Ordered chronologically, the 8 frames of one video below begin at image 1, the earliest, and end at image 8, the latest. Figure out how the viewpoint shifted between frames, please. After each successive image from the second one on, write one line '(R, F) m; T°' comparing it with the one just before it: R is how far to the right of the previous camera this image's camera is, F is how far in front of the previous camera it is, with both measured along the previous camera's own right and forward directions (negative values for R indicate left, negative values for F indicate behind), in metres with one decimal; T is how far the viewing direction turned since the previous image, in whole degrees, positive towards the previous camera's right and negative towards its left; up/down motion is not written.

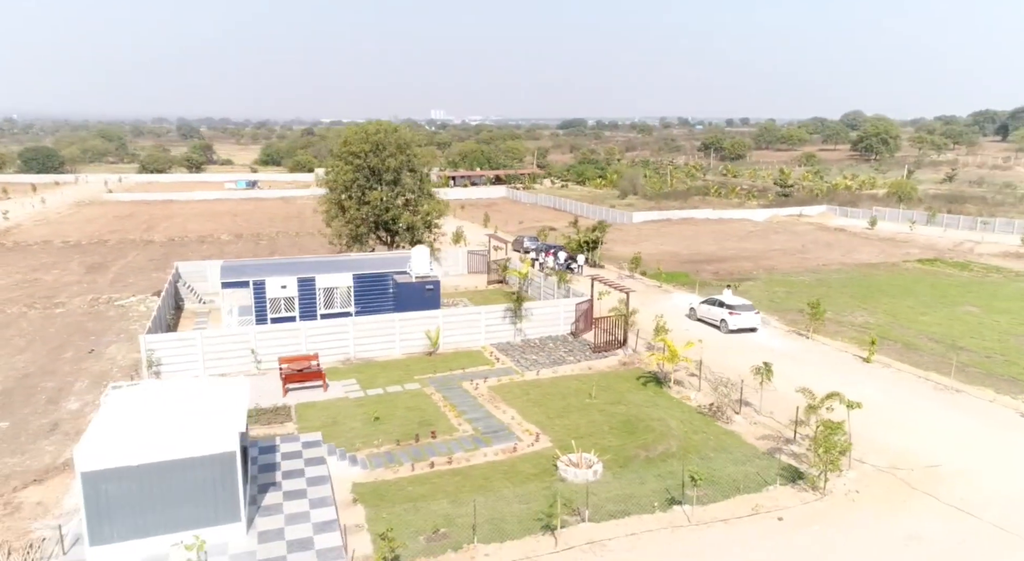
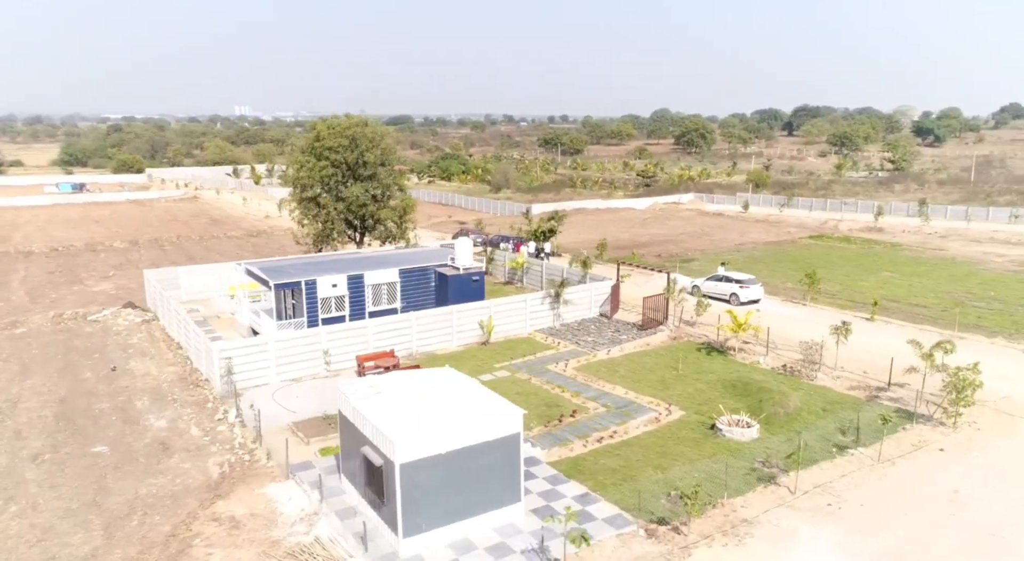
(-6.7, +0.1) m; +13°
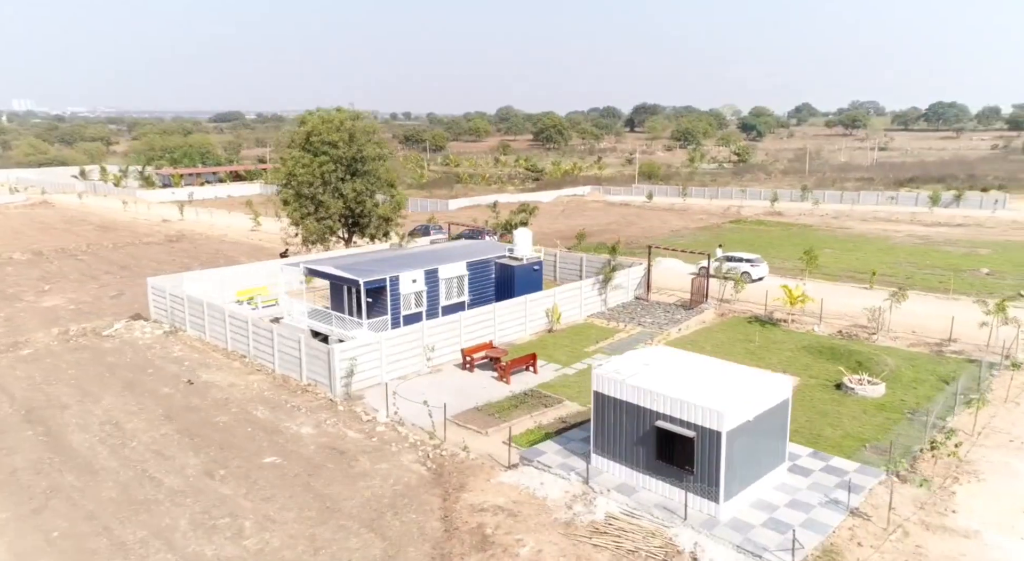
(-6.7, +0.3) m; +12°
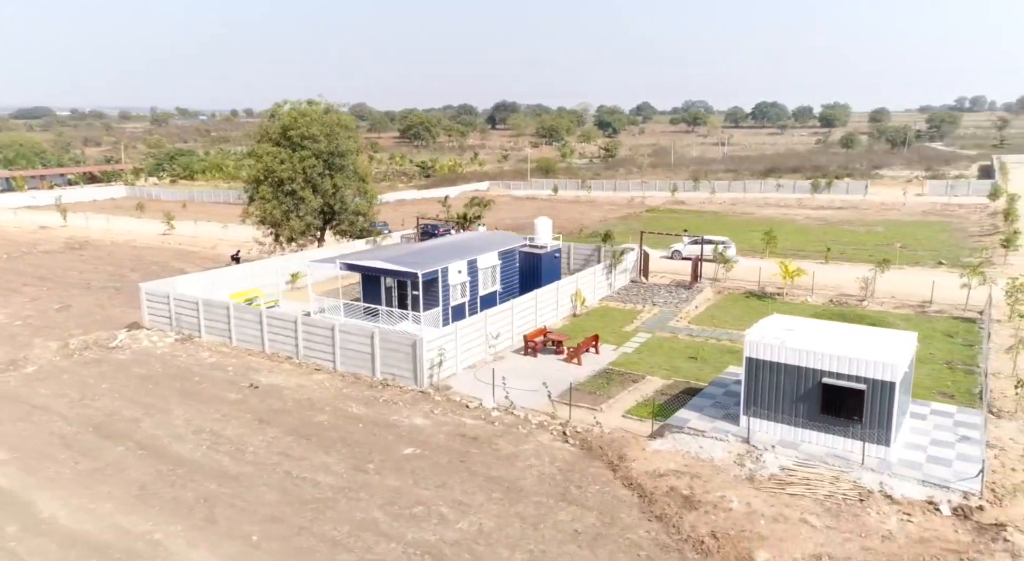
(-5.4, 0.0) m; +11°
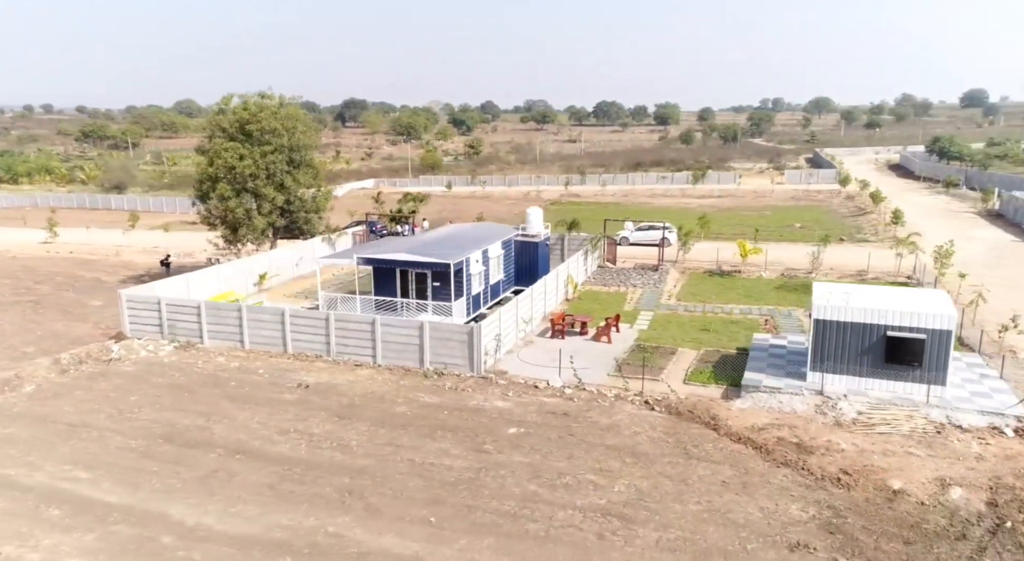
(-4.8, -0.1) m; +12°
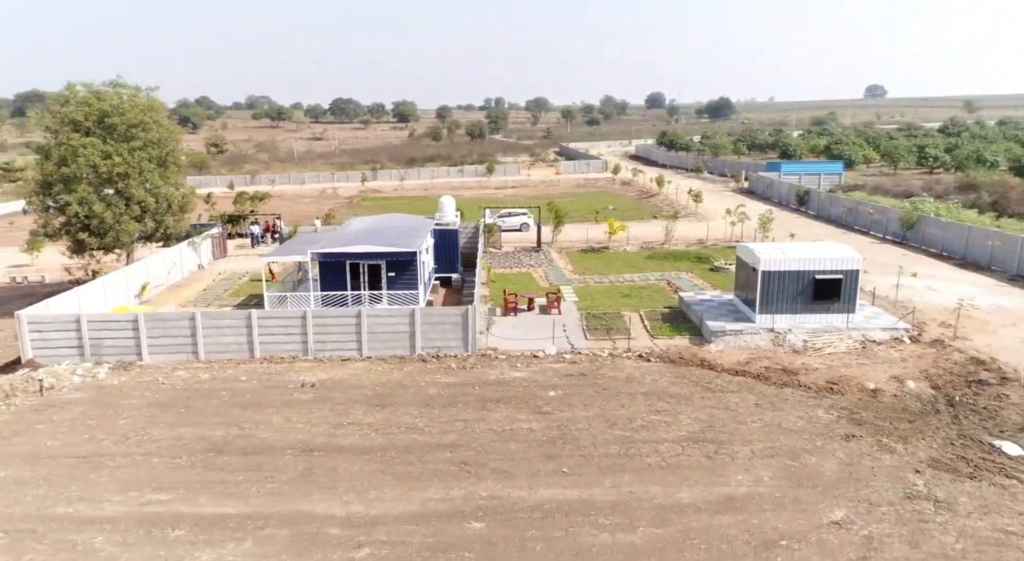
(-6.0, -0.1) m; +20°
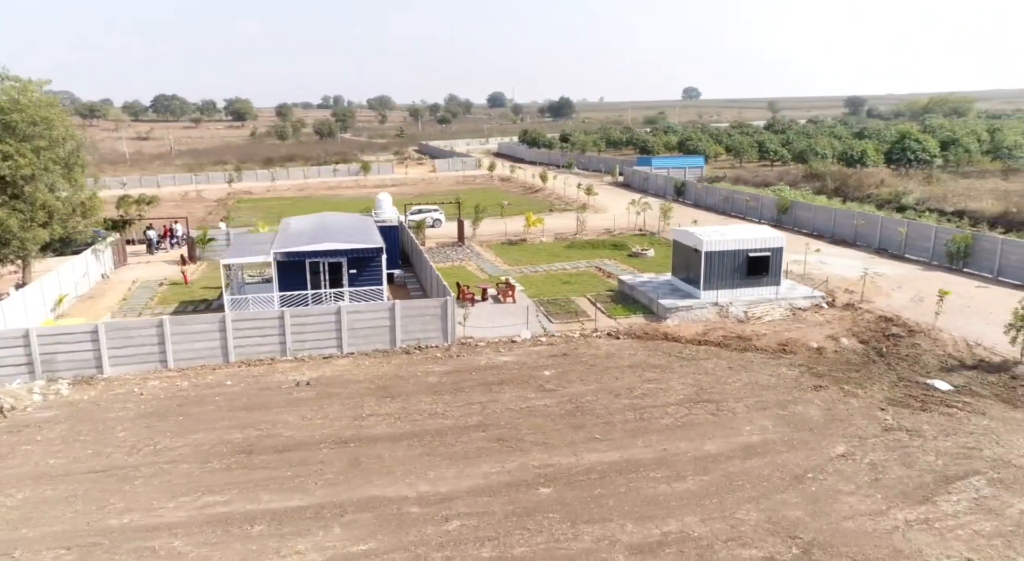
(-3.2, -0.5) m; +12°
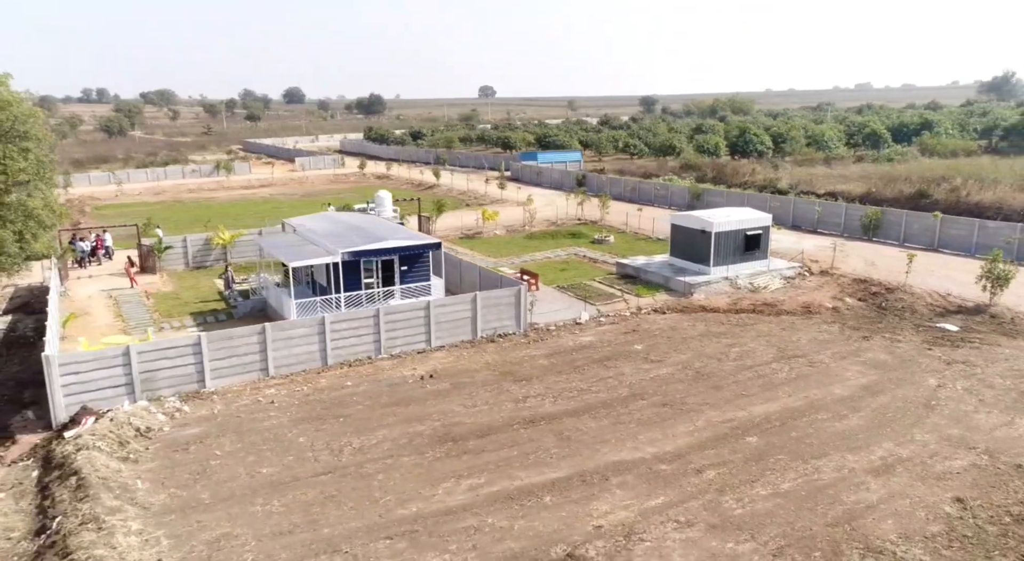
(-6.9, -0.1) m; +15°
